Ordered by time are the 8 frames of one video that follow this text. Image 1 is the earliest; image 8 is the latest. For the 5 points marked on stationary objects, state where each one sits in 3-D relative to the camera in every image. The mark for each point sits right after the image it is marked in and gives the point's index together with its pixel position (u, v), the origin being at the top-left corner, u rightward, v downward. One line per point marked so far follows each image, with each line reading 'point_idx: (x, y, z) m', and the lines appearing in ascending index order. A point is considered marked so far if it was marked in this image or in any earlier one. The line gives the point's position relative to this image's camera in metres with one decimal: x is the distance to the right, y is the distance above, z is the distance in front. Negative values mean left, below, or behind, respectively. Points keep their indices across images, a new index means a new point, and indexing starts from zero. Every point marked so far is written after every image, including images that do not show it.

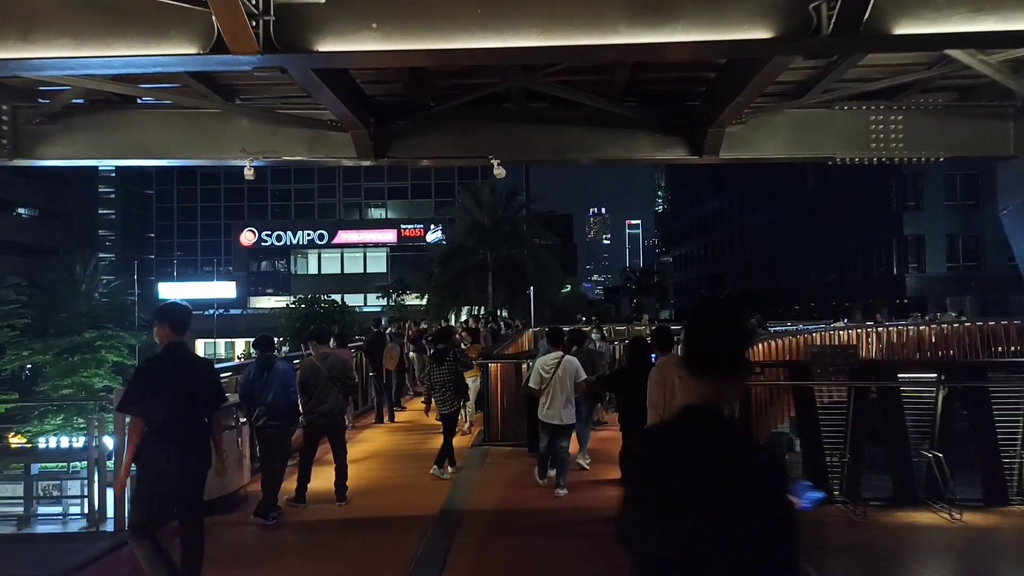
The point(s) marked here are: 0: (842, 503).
0: (+2.7, -1.8, +6.9) m
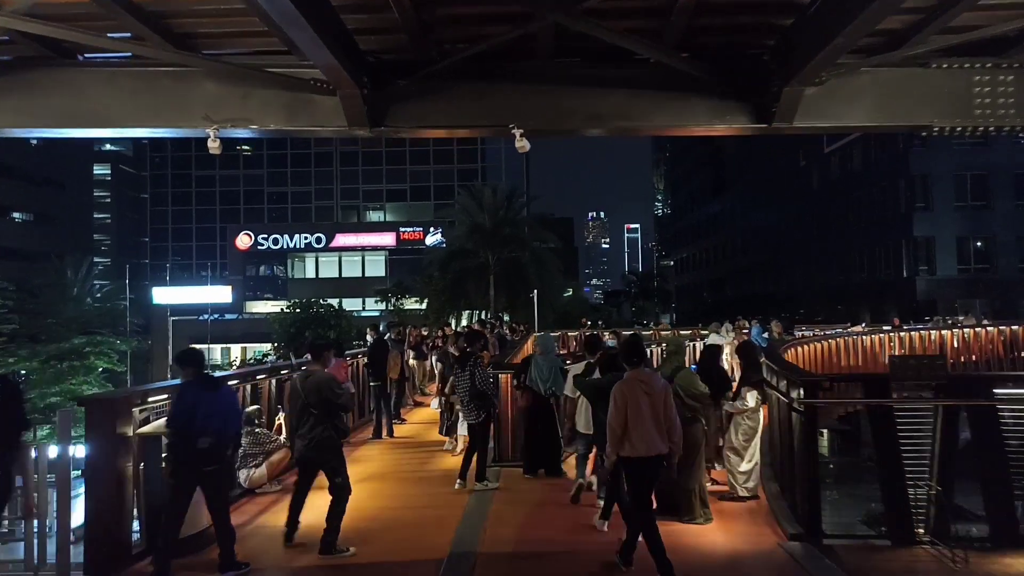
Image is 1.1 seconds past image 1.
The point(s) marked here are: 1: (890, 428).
0: (+2.9, -1.8, +5.8) m
1: (+2.7, -1.0, +6.0) m
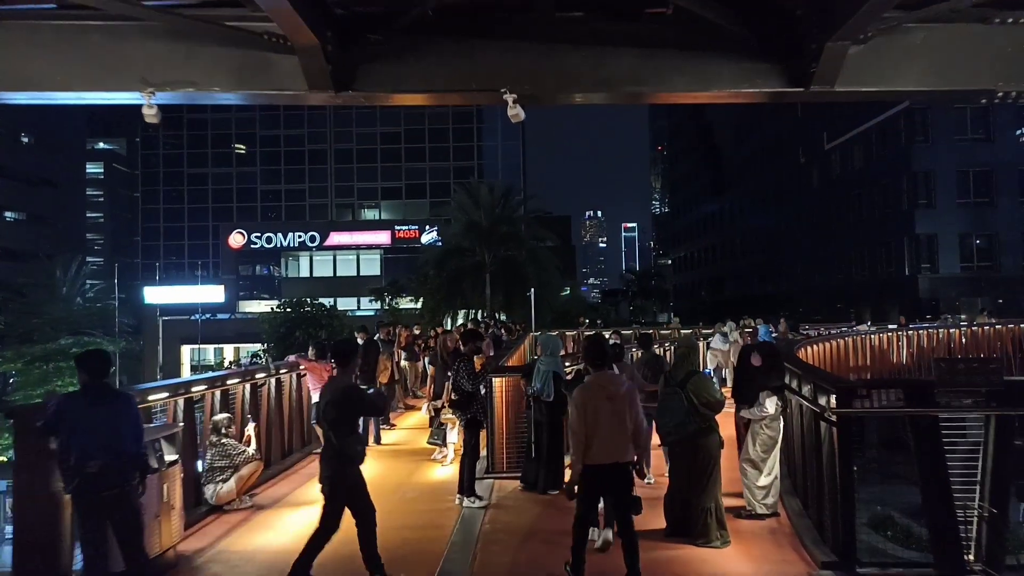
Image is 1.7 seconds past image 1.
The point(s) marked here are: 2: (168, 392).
0: (+2.9, -1.7, +5.1) m
1: (+2.7, -0.9, +5.2) m
2: (-2.7, -0.8, +6.7) m
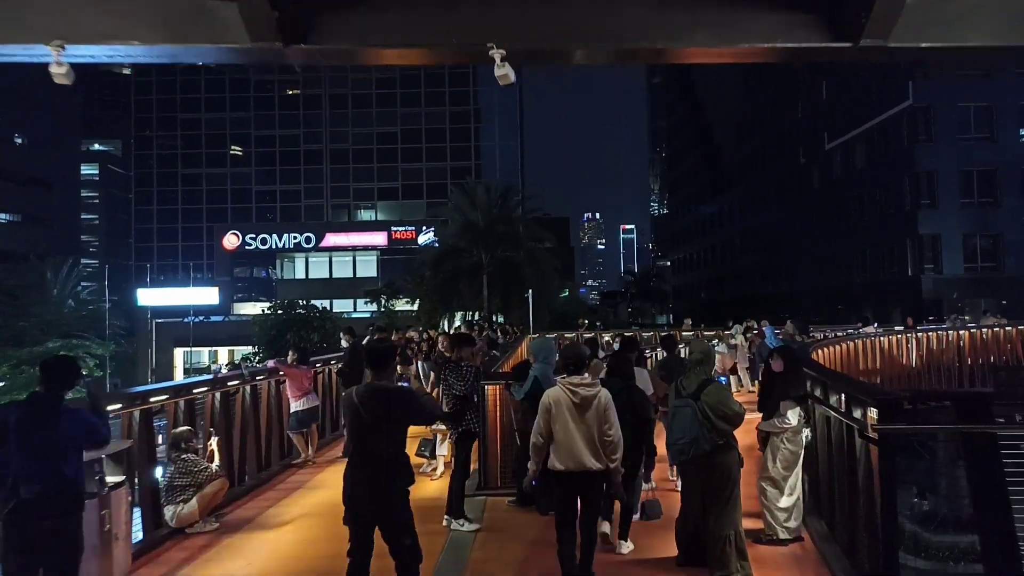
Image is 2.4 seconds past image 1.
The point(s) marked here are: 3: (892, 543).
0: (+2.8, -1.7, +4.4) m
1: (+2.6, -0.9, +4.6) m
2: (-2.8, -0.8, +6.0) m
3: (+2.1, -1.4, +4.6) m
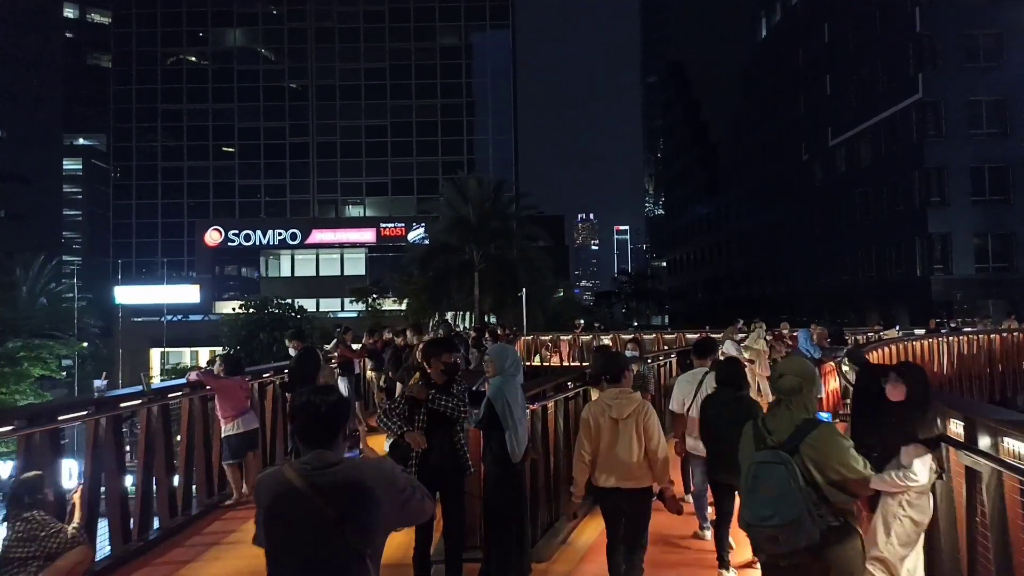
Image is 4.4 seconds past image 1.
0: (+2.7, -1.7, +2.4) m
1: (+2.6, -0.9, +2.6) m
2: (-2.8, -0.7, +4.0) m
3: (+2.0, -1.3, +2.6) m
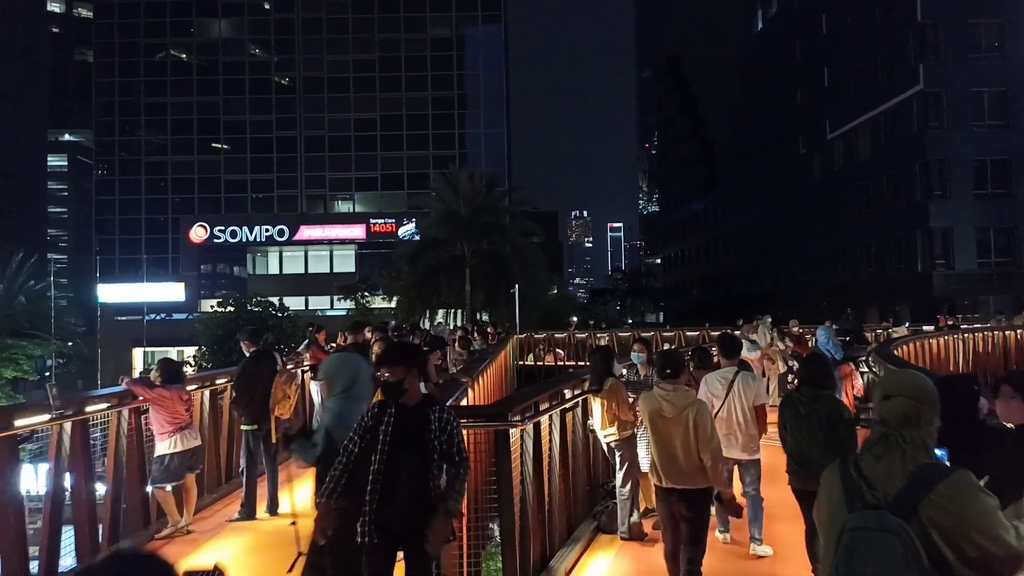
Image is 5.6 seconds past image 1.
0: (+2.7, -1.6, +1.4) m
1: (+2.5, -0.8, +1.5) m
2: (-2.9, -0.7, +2.9) m
3: (+2.0, -1.3, +1.5) m
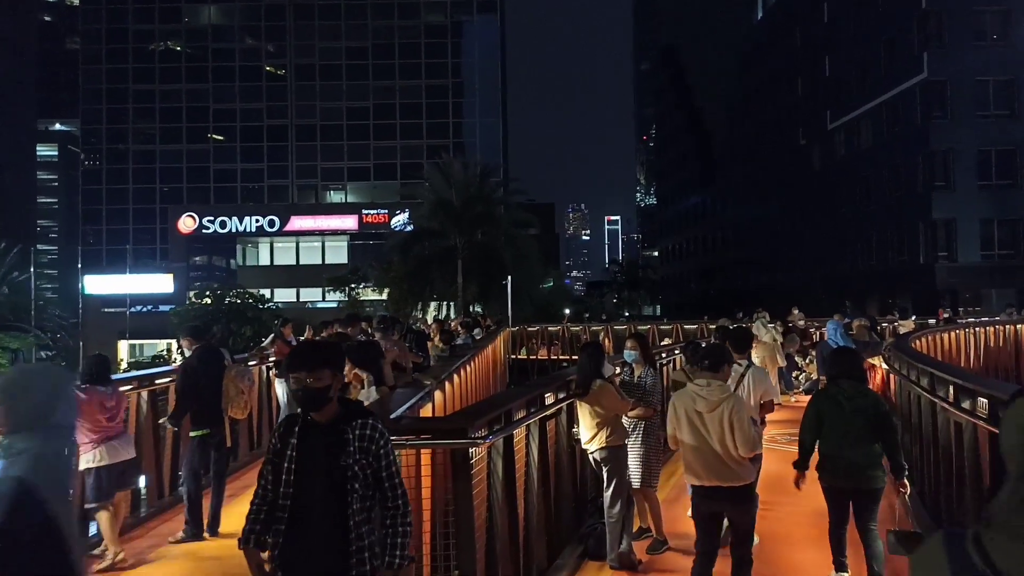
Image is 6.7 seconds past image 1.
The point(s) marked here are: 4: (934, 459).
0: (+2.5, -1.6, +0.5) m
1: (+2.3, -0.8, +0.6) m
2: (-3.1, -0.6, +2.0) m
3: (+1.8, -1.2, +0.7) m
4: (+3.3, -1.3, +6.5) m
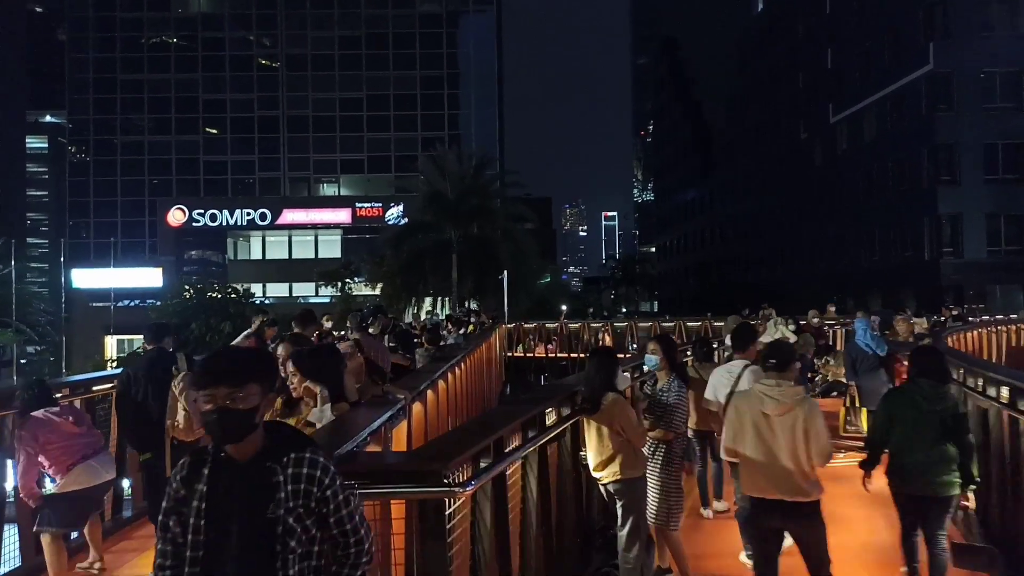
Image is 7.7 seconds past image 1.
0: (+2.5, -1.6, -0.5) m
1: (+2.3, -0.8, -0.3) m
2: (-3.1, -0.6, +1.0) m
3: (+1.8, -1.2, -0.3) m
4: (+3.3, -1.3, +5.5) m
